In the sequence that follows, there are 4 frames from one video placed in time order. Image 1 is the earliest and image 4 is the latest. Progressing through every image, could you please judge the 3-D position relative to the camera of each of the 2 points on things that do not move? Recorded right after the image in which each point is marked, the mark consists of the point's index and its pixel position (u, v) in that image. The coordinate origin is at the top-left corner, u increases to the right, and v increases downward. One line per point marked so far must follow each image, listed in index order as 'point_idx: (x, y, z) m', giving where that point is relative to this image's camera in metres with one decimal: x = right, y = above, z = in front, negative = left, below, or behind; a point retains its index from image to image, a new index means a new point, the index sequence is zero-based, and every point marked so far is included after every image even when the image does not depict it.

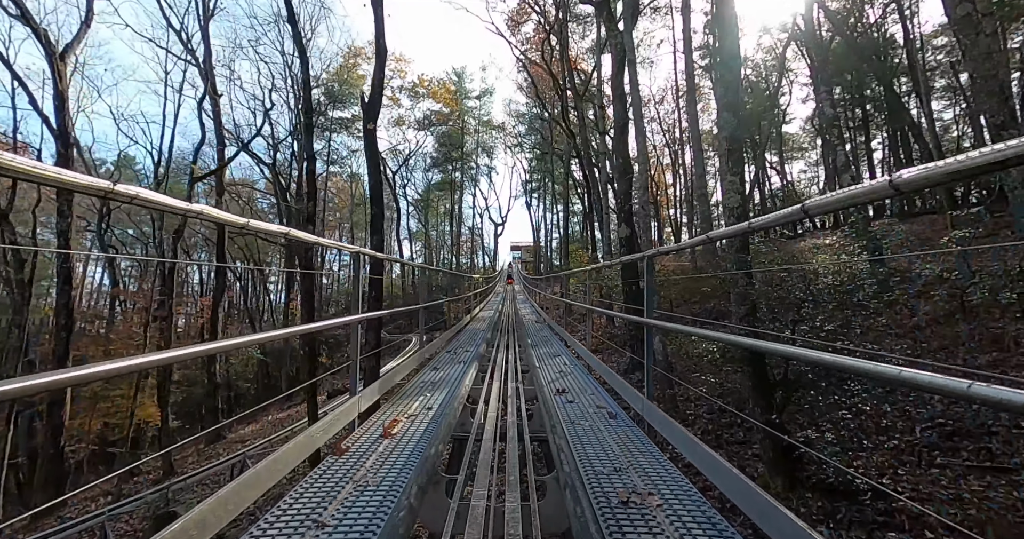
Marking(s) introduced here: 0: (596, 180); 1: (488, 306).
0: (+3.5, +3.6, +17.4) m
1: (-0.9, -1.4, +17.1) m
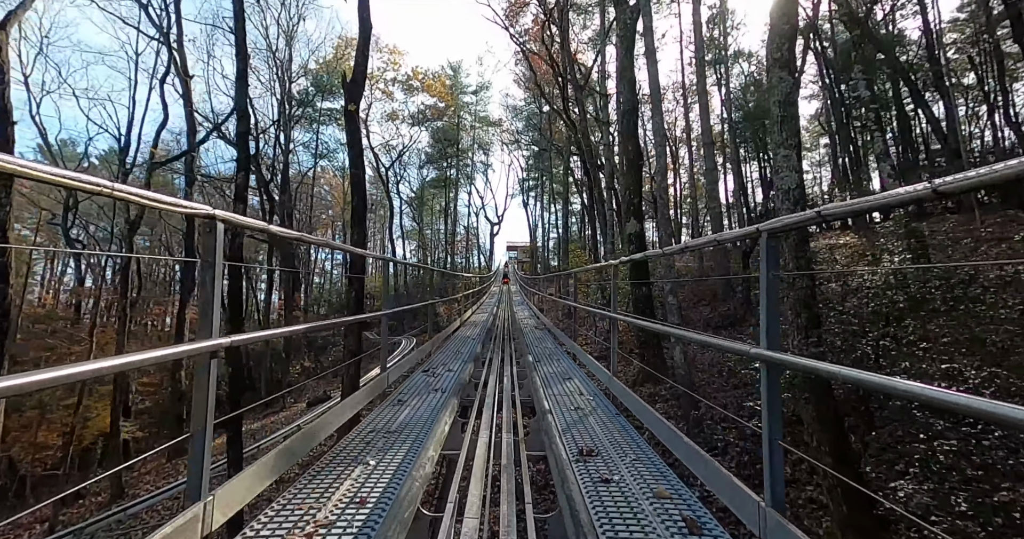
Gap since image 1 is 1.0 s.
0: (+3.3, +3.6, +16.8) m
1: (-1.1, -1.4, +16.4) m
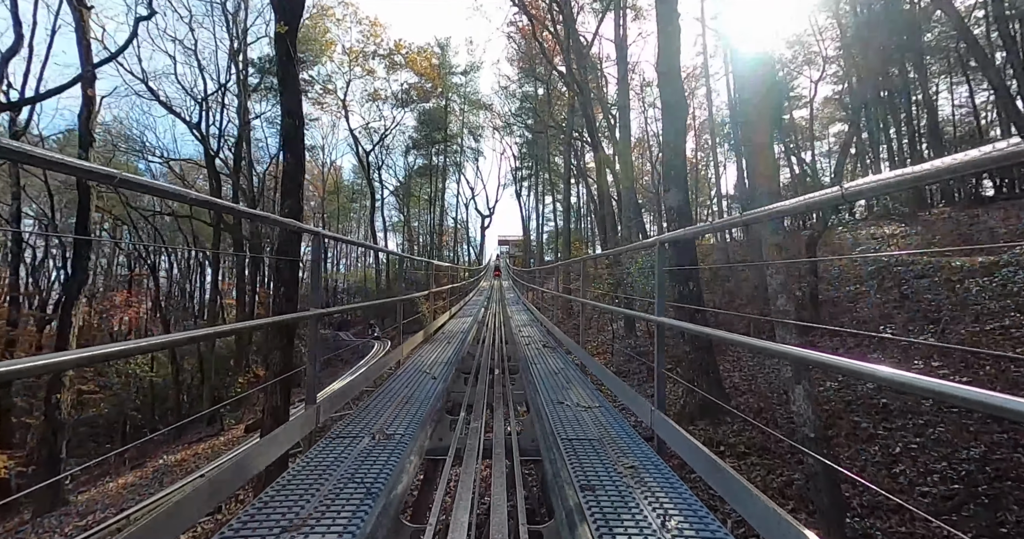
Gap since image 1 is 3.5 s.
0: (+3.1, +3.8, +15.1) m
1: (-1.4, -1.2, +14.7) m
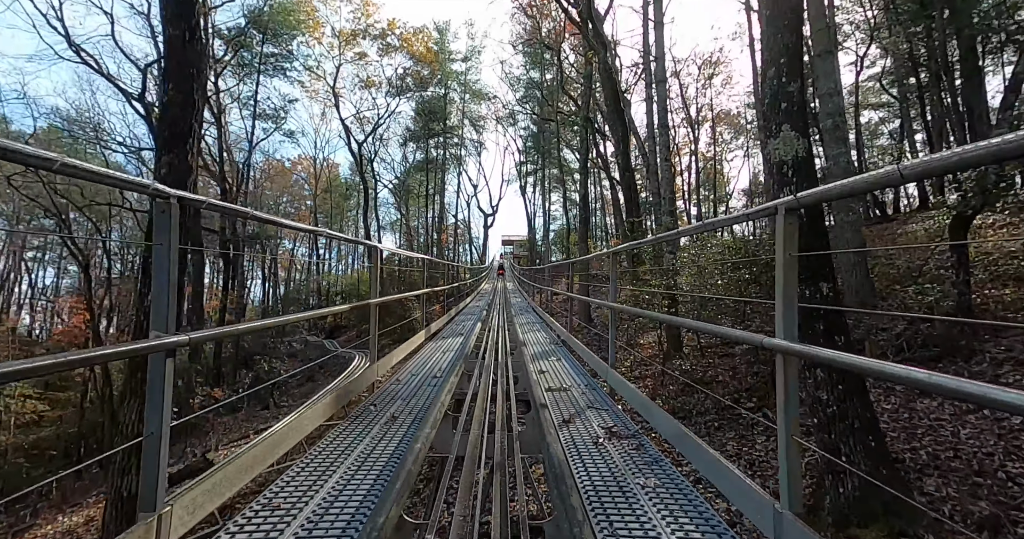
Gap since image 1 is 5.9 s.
0: (+3.2, +3.8, +13.3) m
1: (-1.2, -1.2, +13.0) m
